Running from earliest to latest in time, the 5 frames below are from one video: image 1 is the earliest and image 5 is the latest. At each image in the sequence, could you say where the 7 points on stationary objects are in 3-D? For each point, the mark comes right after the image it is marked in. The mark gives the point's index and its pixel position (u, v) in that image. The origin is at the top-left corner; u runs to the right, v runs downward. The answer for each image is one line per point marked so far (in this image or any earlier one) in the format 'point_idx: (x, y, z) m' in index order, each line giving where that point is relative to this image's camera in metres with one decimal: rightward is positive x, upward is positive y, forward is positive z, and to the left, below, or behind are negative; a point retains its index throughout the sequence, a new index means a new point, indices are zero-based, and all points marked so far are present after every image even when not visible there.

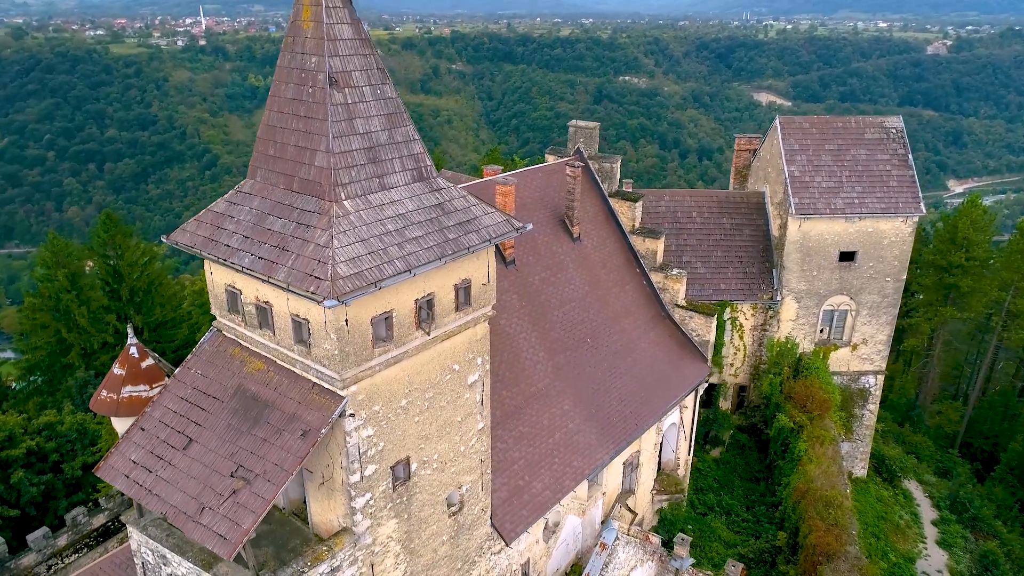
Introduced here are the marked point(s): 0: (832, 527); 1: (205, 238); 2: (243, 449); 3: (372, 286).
0: (+7.5, -5.7, +16.3) m
1: (-4.0, +0.6, +8.8) m
2: (-3.4, -2.0, +8.5) m
3: (-1.6, 0.0, +7.7) m
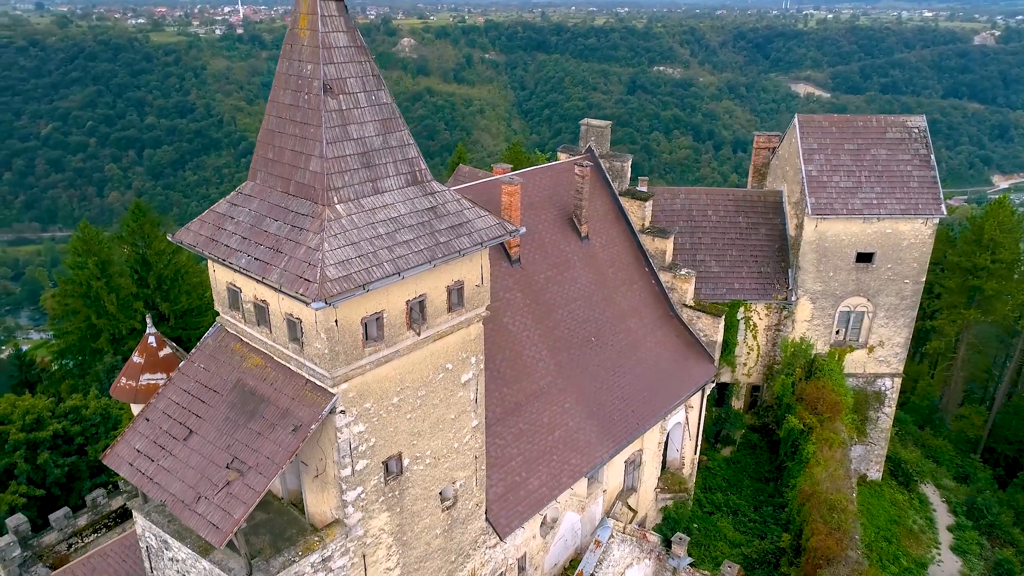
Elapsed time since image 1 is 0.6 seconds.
0: (+7.5, -5.8, +16.2) m
1: (-4.1, +0.7, +9.2) m
2: (-3.6, -2.0, +8.9) m
3: (-1.8, 0.0, +8.0) m
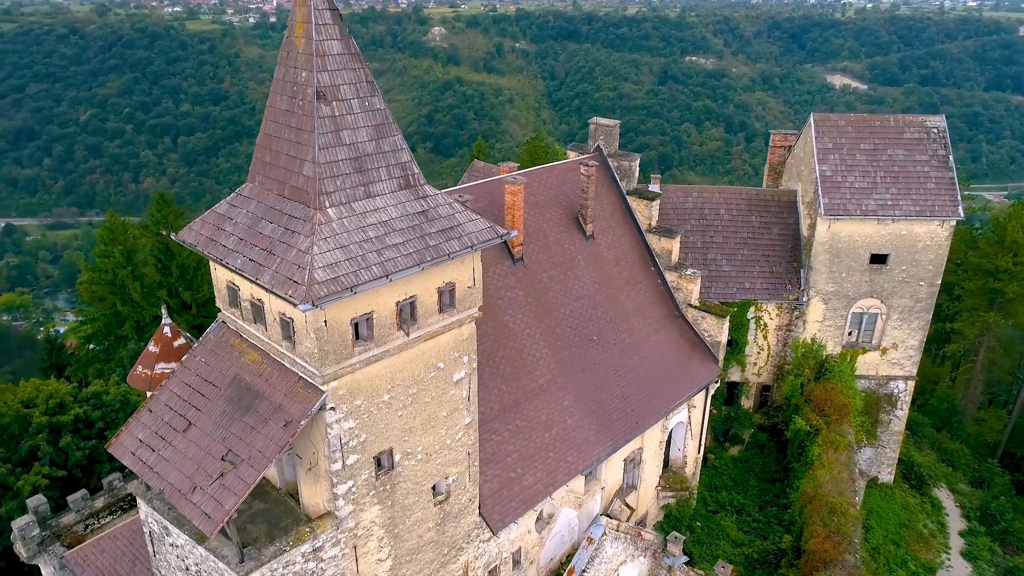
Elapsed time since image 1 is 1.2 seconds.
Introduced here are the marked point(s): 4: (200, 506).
0: (+7.5, -5.9, +16.2) m
1: (-4.3, +0.7, +9.5) m
2: (-3.8, -2.0, +9.2) m
3: (-2.0, 0.0, +8.3) m
4: (-4.0, -2.8, +8.8) m
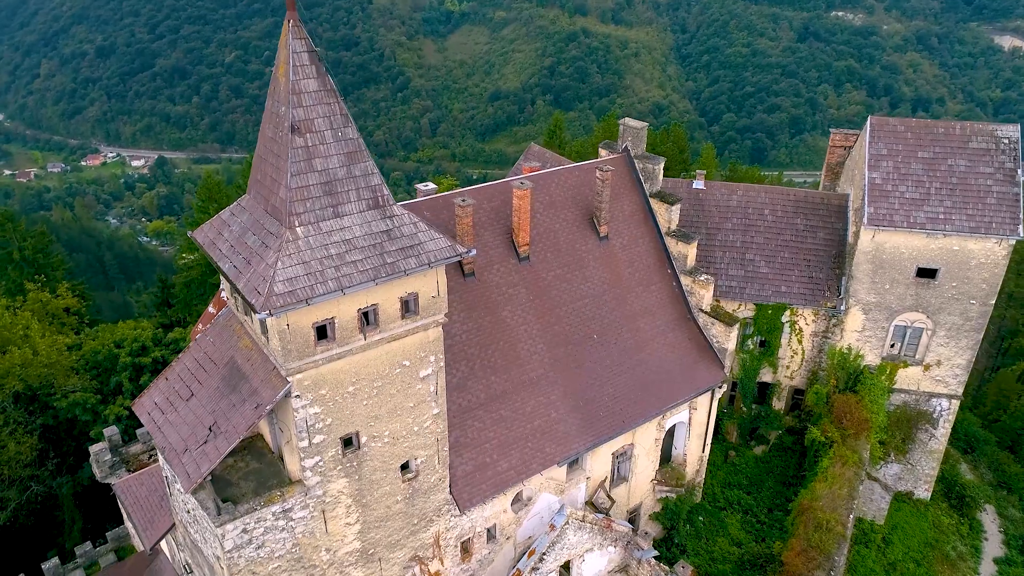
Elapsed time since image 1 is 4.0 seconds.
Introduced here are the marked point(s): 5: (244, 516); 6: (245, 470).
0: (+7.2, -6.3, +16.5) m
1: (-5.0, +0.8, +11.2) m
2: (-4.7, -2.0, +11.0) m
3: (-3.0, -0.2, +9.7) m
4: (-5.1, -2.8, +10.7) m
5: (-4.3, -3.6, +11.0) m
6: (-4.8, -3.3, +12.4) m
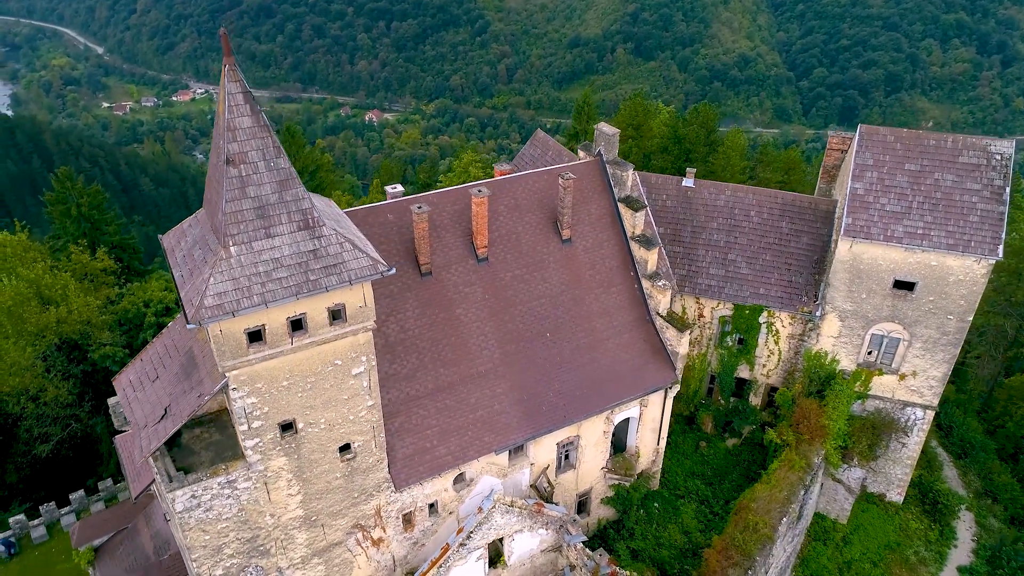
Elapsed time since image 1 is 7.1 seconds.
0: (+5.8, -6.6, +17.6) m
1: (-6.5, +0.8, +12.9) m
2: (-6.4, -2.0, +12.9) m
3: (-4.7, -0.4, +11.3) m
4: (-6.8, -2.8, +12.7) m
5: (-6.1, -3.7, +12.9) m
6: (-6.4, -3.2, +14.4) m
